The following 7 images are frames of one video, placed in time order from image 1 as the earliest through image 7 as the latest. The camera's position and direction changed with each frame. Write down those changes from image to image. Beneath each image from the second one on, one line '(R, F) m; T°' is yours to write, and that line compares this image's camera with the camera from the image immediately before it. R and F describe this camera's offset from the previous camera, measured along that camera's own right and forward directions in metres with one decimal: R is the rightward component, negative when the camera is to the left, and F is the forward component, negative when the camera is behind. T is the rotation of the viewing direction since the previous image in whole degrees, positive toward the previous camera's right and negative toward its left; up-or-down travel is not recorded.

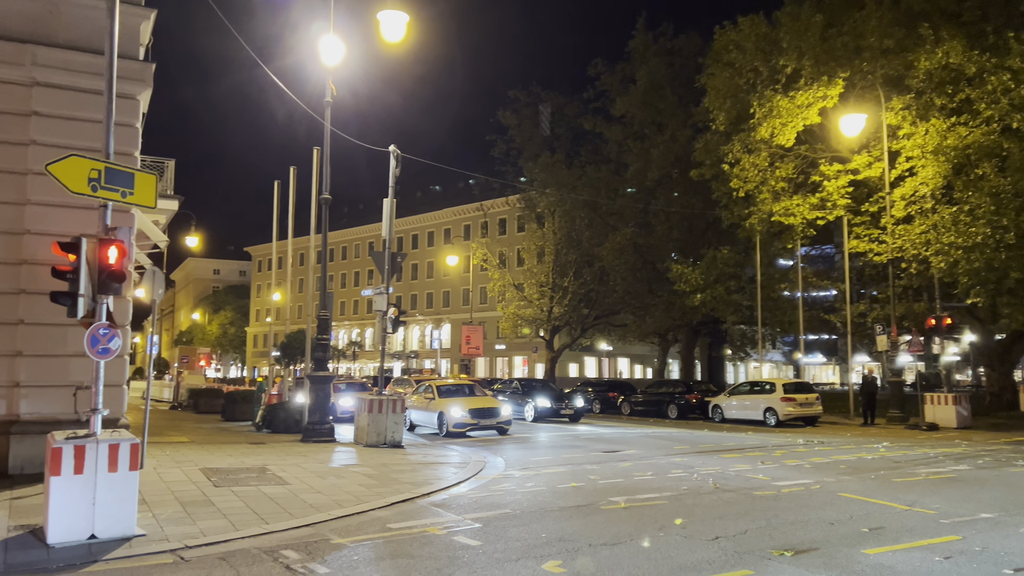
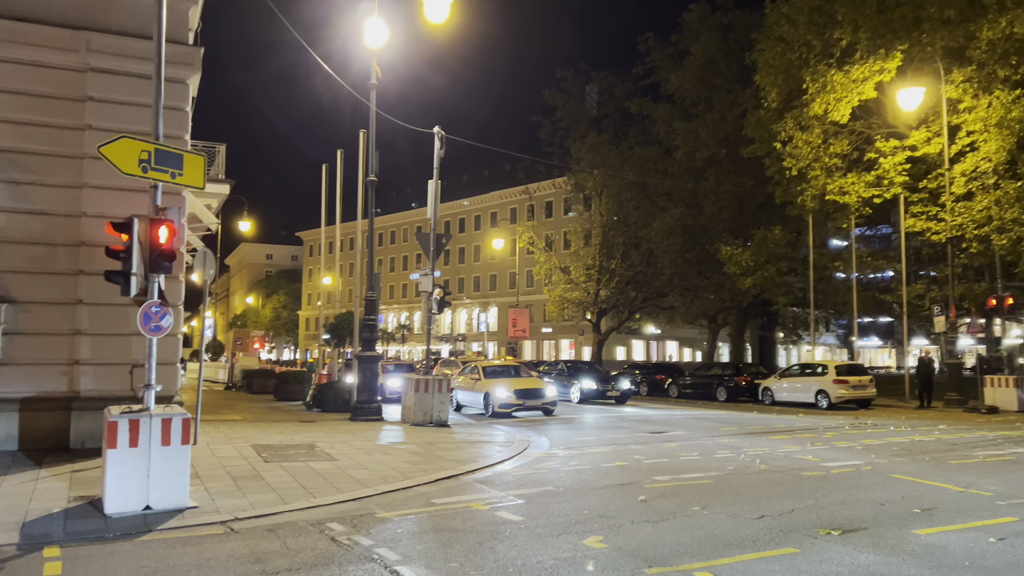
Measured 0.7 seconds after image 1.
(0.0, 0.0) m; -3°
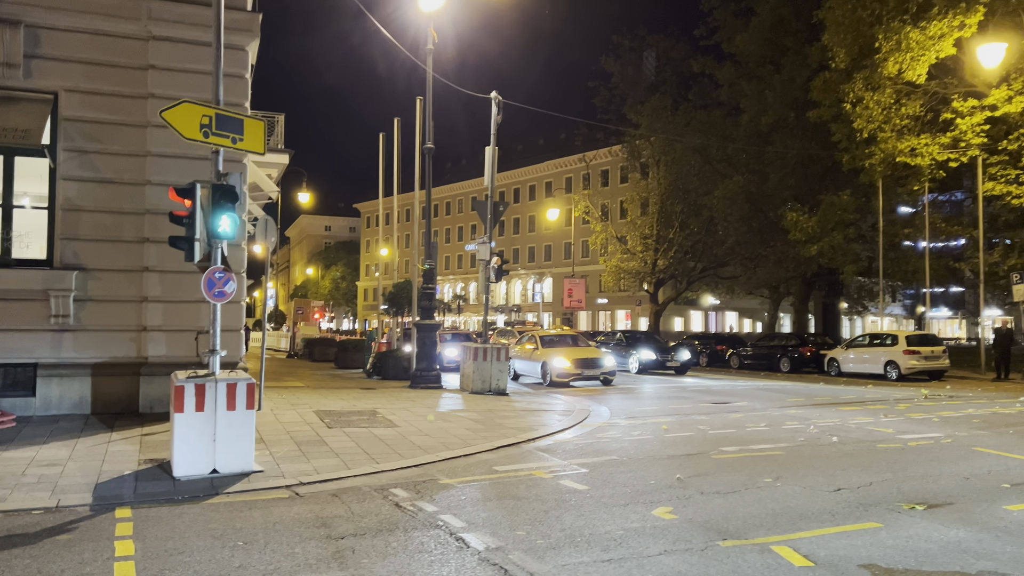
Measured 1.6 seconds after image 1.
(-0.1, +0.2) m; -4°
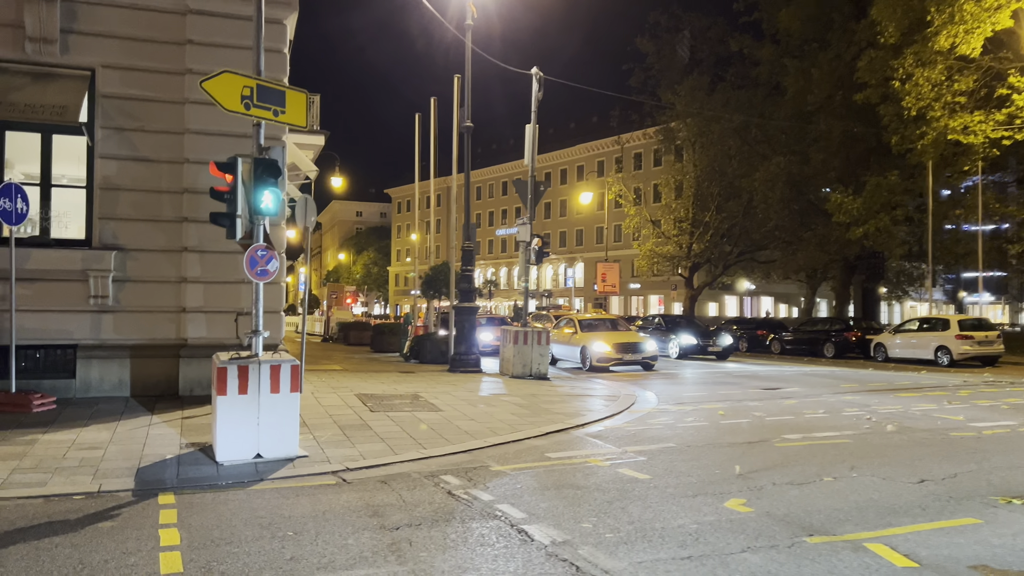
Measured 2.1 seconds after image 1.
(-0.2, +0.3) m; -2°
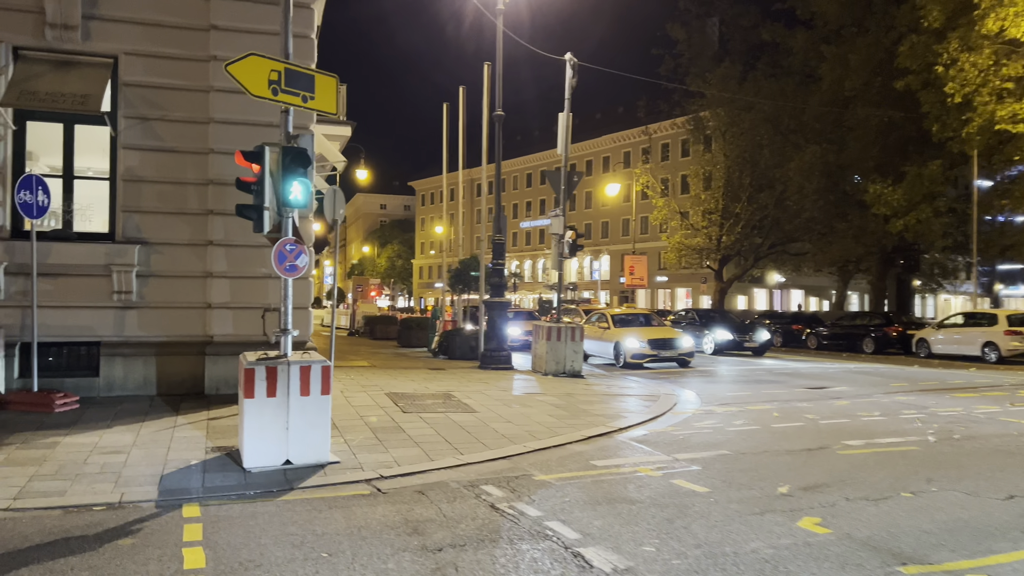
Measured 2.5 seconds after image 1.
(-0.2, +0.4) m; -2°
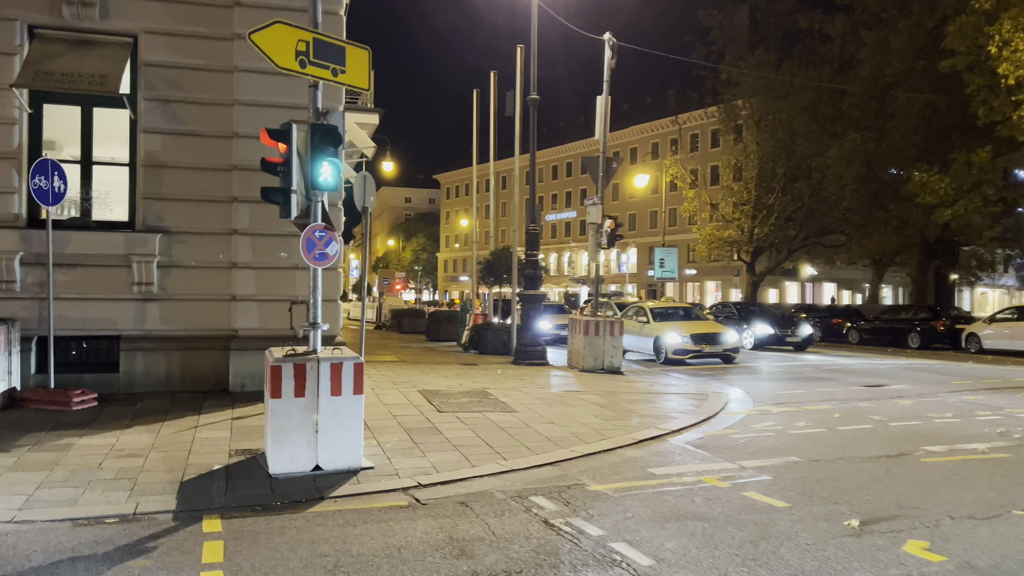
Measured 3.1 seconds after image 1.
(-0.2, +0.5) m; -2°
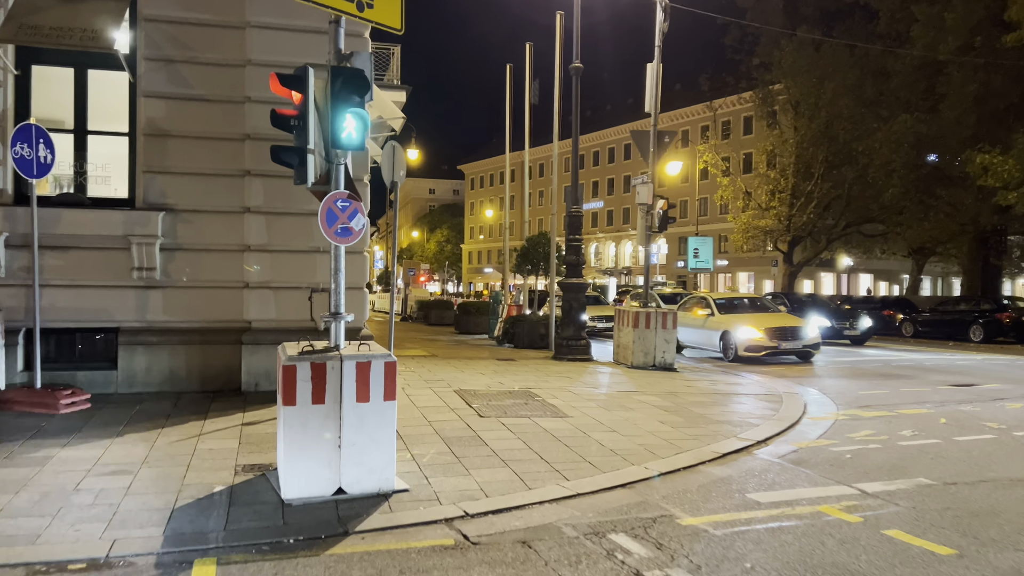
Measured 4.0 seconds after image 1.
(-0.2, +1.0) m; -2°
